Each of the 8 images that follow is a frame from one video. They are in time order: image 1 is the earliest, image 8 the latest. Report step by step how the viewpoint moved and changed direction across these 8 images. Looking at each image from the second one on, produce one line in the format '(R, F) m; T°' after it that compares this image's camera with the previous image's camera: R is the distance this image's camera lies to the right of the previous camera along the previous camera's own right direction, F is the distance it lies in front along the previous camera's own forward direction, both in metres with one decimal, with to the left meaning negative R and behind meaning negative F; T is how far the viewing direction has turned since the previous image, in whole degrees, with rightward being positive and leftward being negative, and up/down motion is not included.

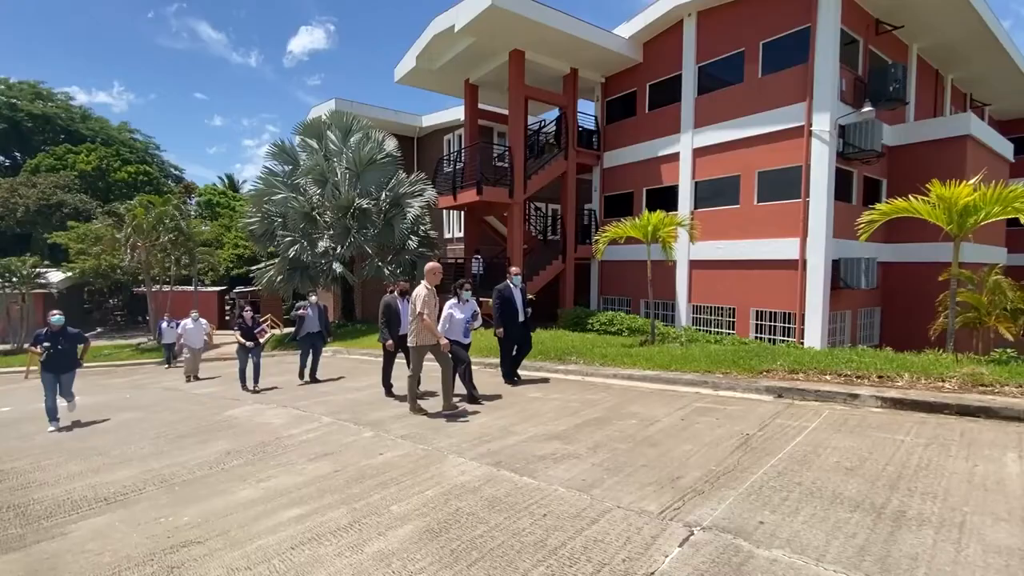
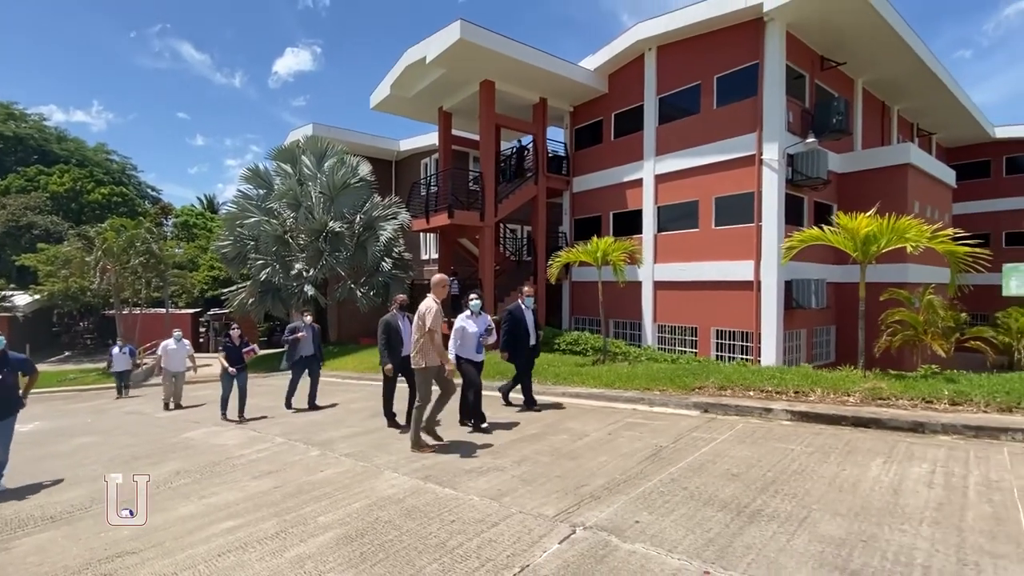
(+0.5, -0.4) m; +2°
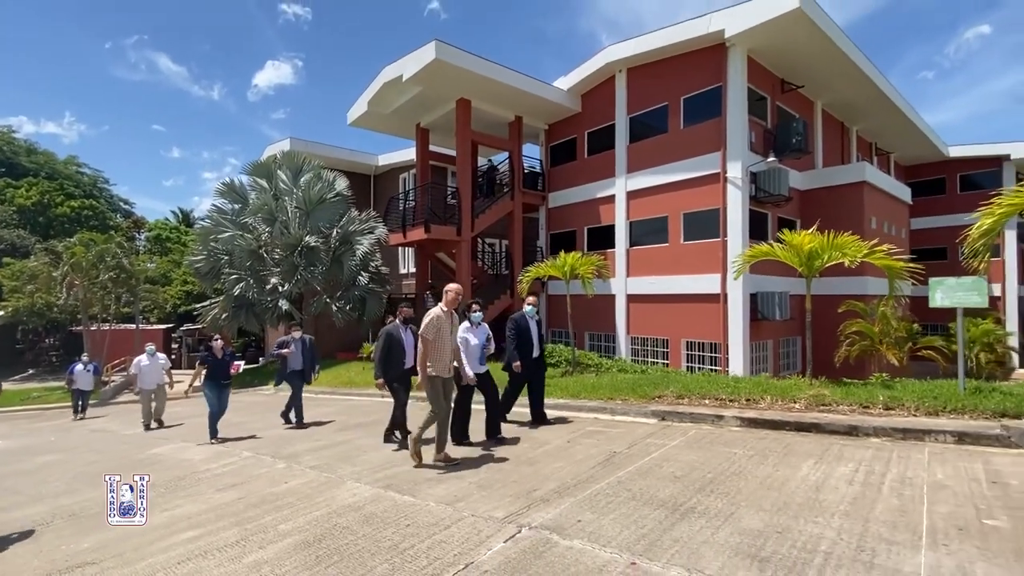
(+0.2, -0.2) m; +2°
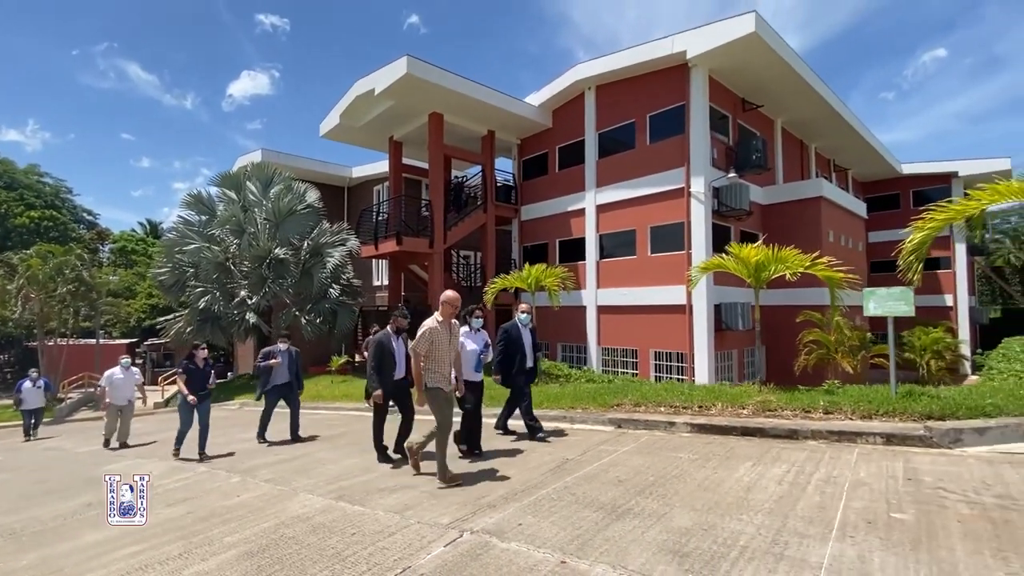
(+0.3, -0.1) m; +3°
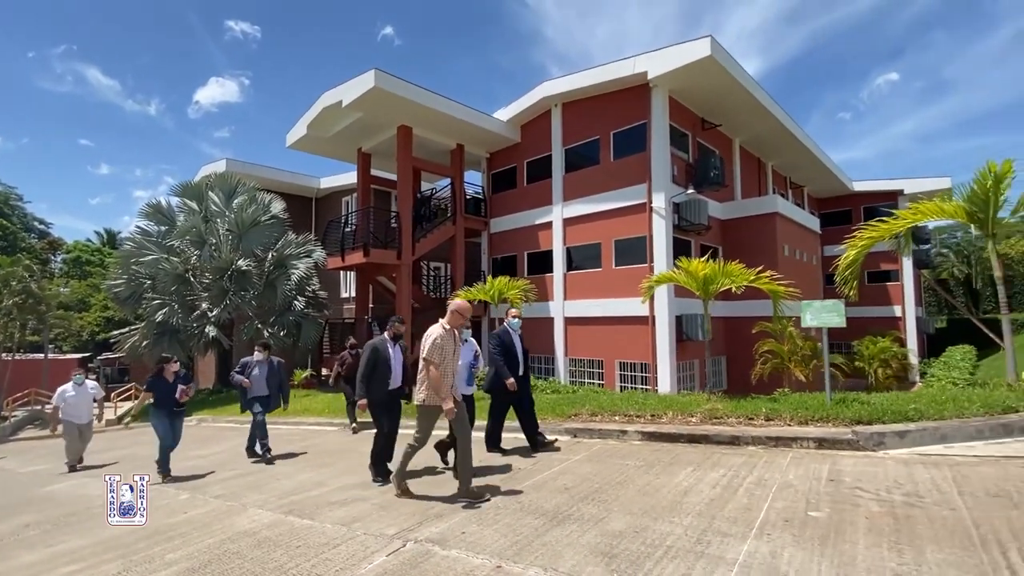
(+0.2, -0.1) m; +3°
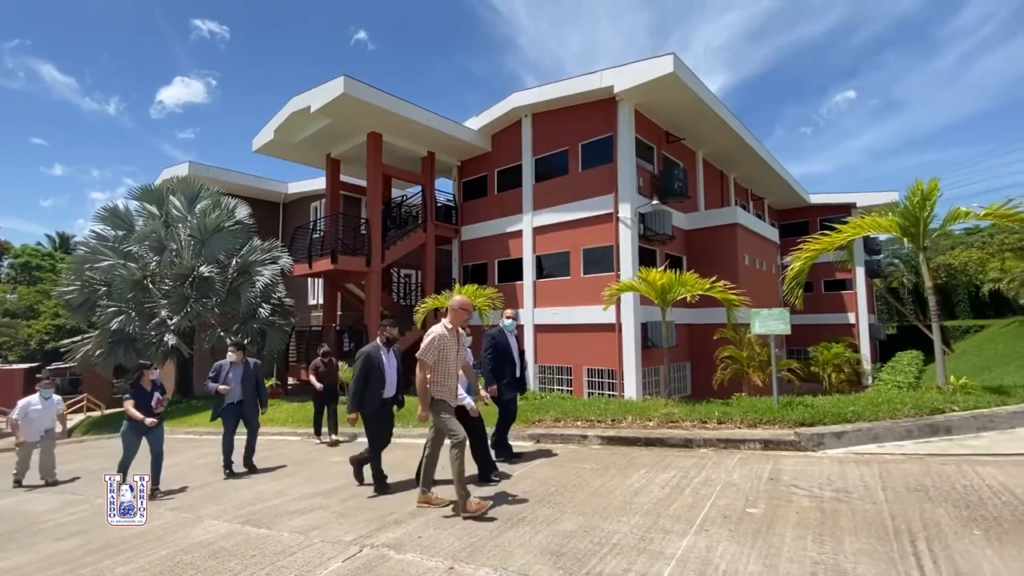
(+0.1, -0.1) m; +3°
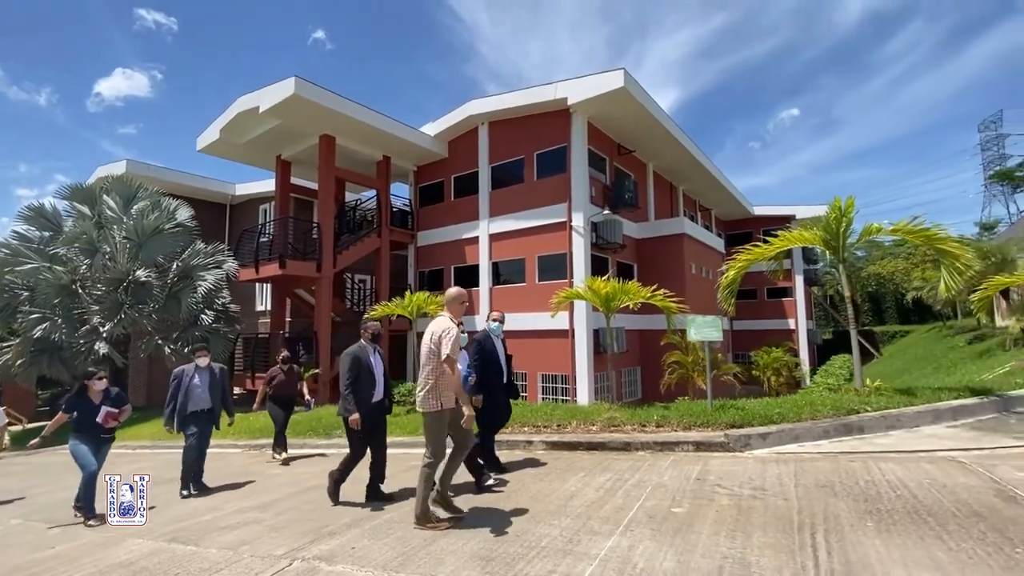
(+0.2, -0.1) m; +5°
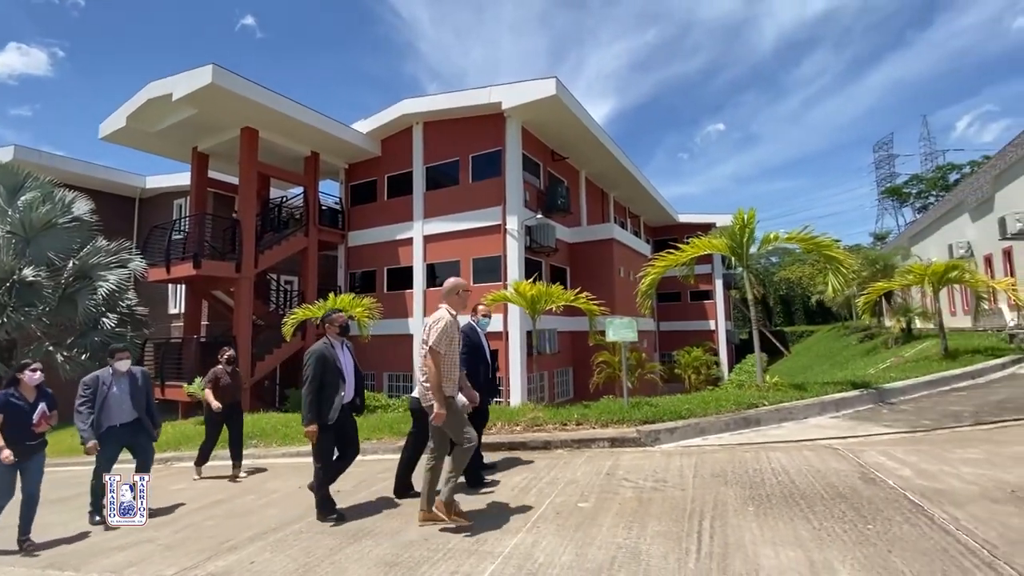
(+0.2, -0.1) m; +7°
